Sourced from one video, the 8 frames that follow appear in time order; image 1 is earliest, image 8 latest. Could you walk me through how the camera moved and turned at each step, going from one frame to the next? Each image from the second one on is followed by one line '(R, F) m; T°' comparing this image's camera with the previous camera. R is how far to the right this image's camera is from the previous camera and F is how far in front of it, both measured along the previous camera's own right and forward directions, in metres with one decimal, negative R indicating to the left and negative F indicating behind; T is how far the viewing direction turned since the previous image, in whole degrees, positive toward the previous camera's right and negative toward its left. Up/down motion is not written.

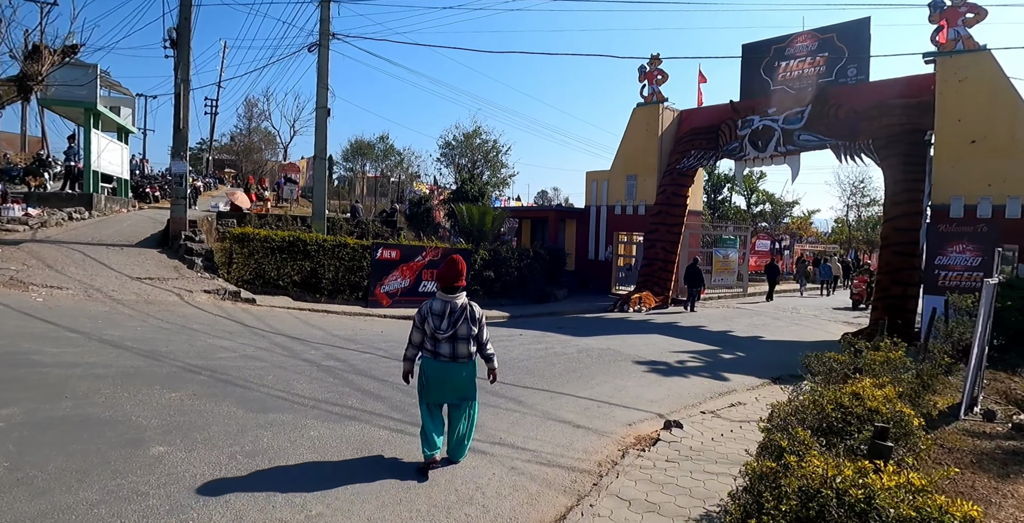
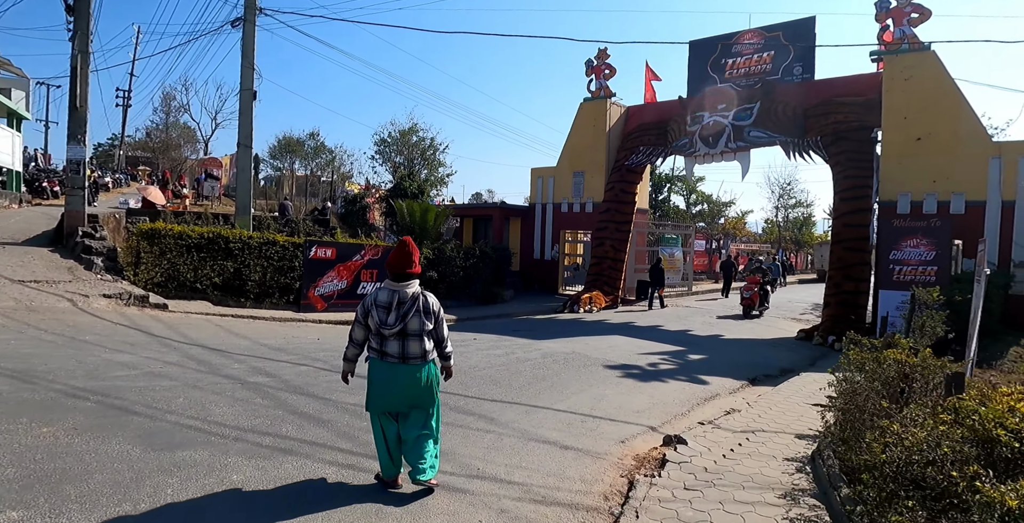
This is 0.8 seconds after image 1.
(-0.3, +0.9) m; +7°
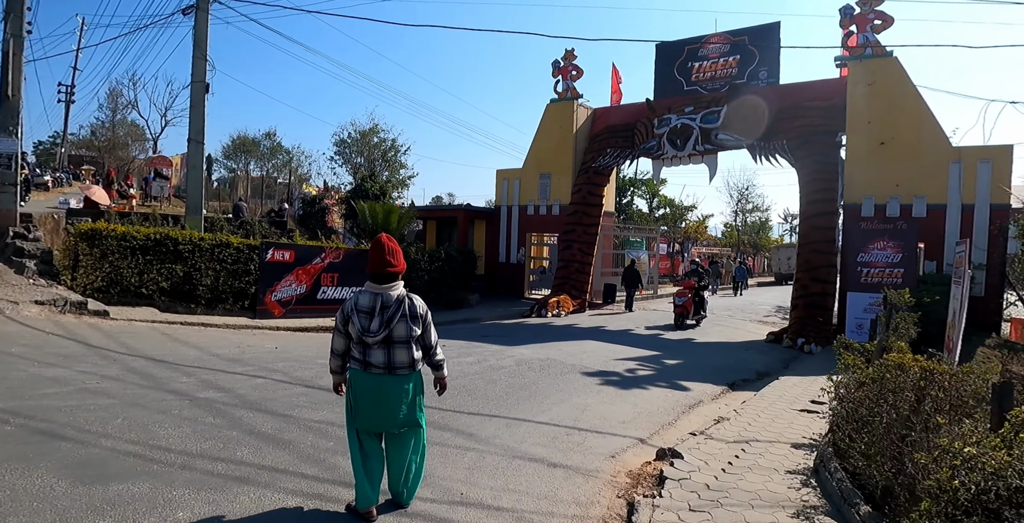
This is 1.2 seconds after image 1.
(-0.2, +0.4) m; +4°
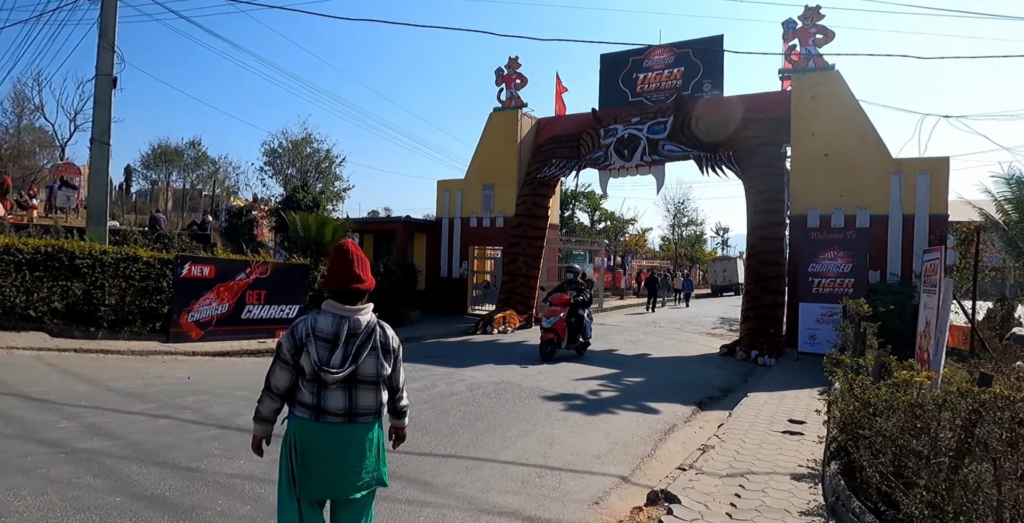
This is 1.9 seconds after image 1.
(-0.2, +0.7) m; +7°
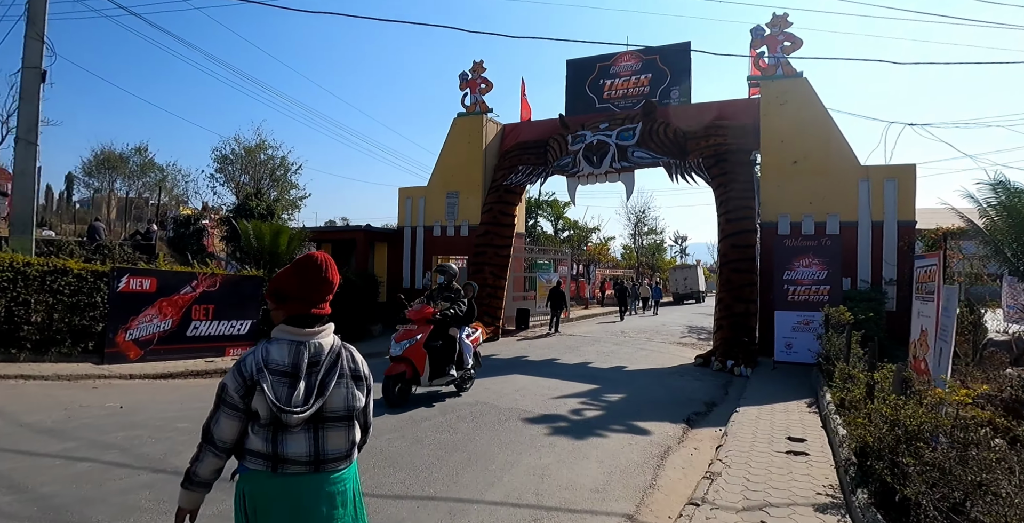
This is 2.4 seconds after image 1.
(-0.2, +0.6) m; +4°
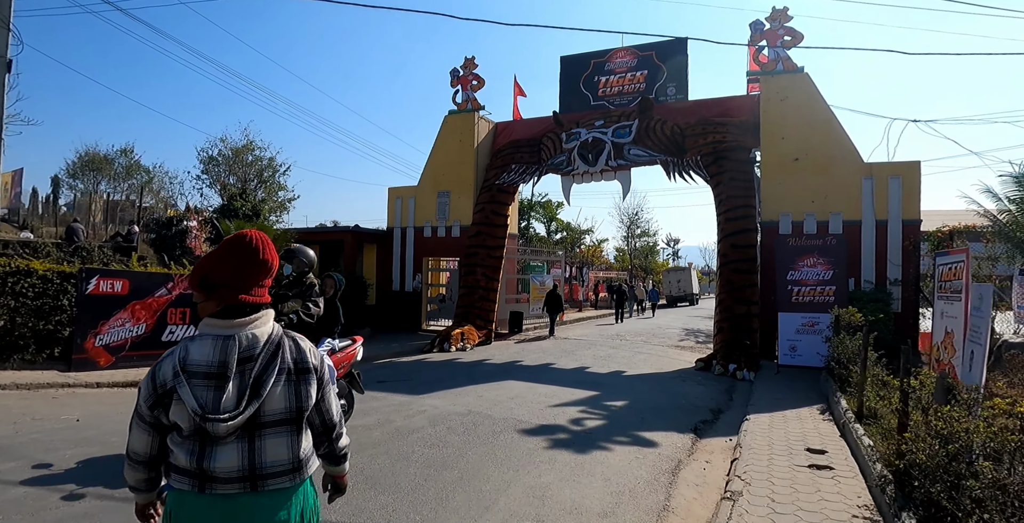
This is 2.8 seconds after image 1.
(0.0, +0.5) m; +1°
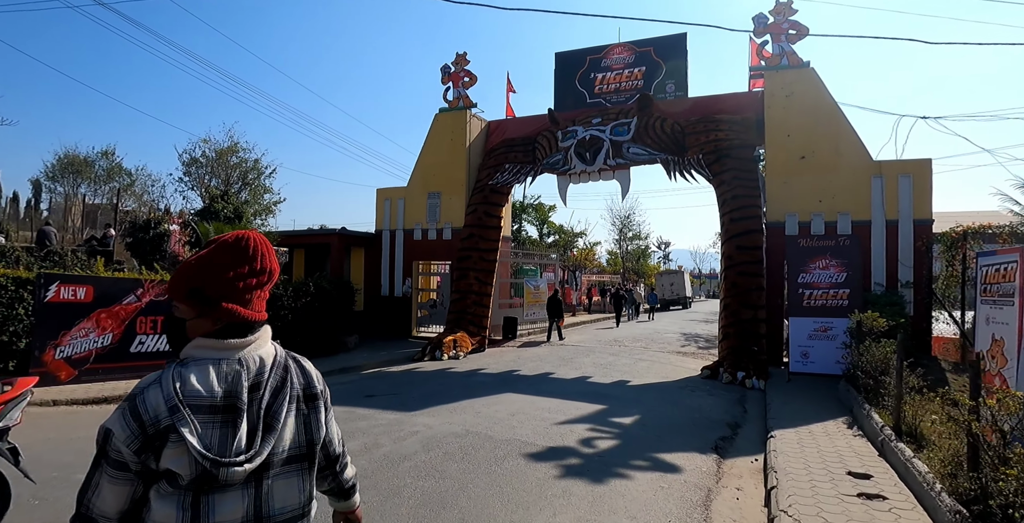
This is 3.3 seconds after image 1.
(-0.1, +0.6) m; +1°
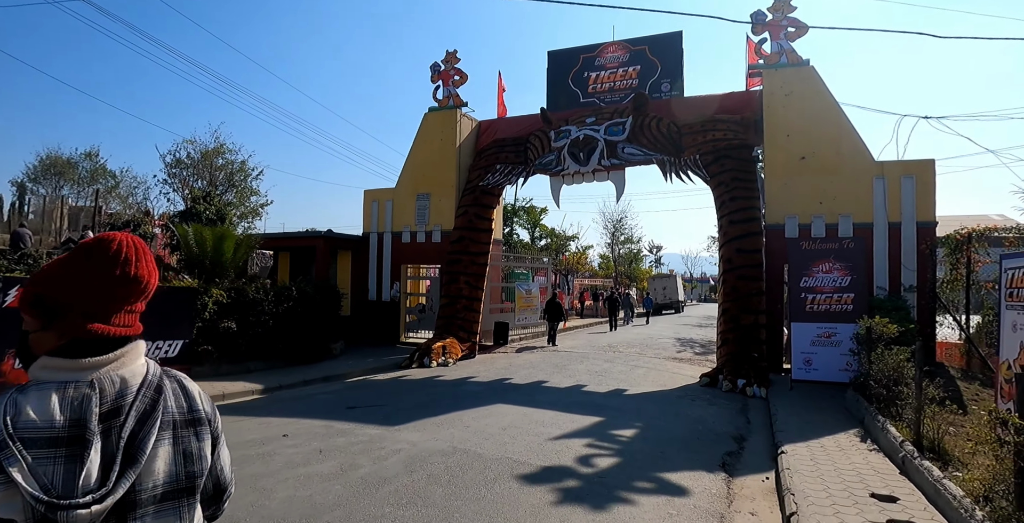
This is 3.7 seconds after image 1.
(0.0, +0.4) m; +1°
